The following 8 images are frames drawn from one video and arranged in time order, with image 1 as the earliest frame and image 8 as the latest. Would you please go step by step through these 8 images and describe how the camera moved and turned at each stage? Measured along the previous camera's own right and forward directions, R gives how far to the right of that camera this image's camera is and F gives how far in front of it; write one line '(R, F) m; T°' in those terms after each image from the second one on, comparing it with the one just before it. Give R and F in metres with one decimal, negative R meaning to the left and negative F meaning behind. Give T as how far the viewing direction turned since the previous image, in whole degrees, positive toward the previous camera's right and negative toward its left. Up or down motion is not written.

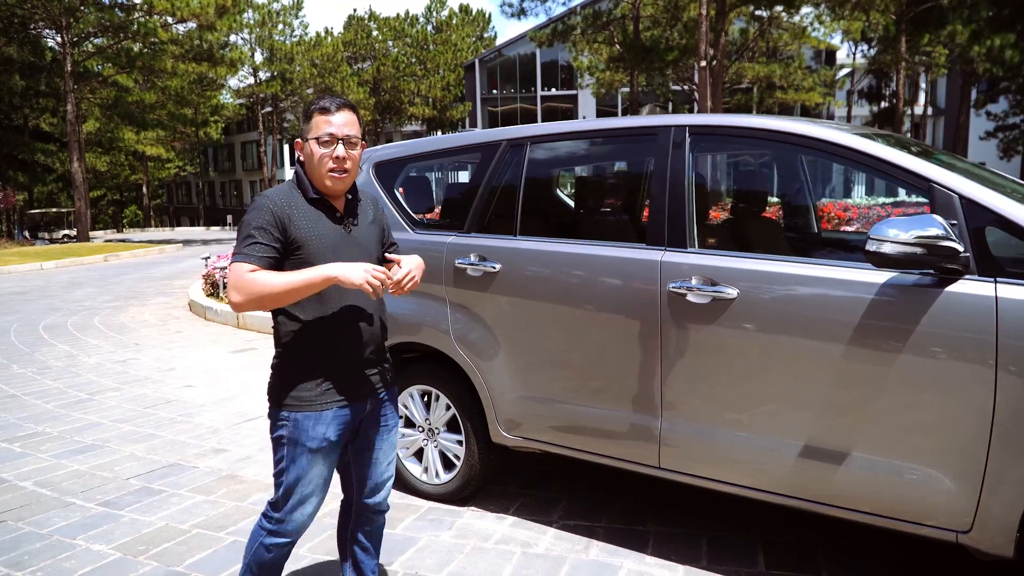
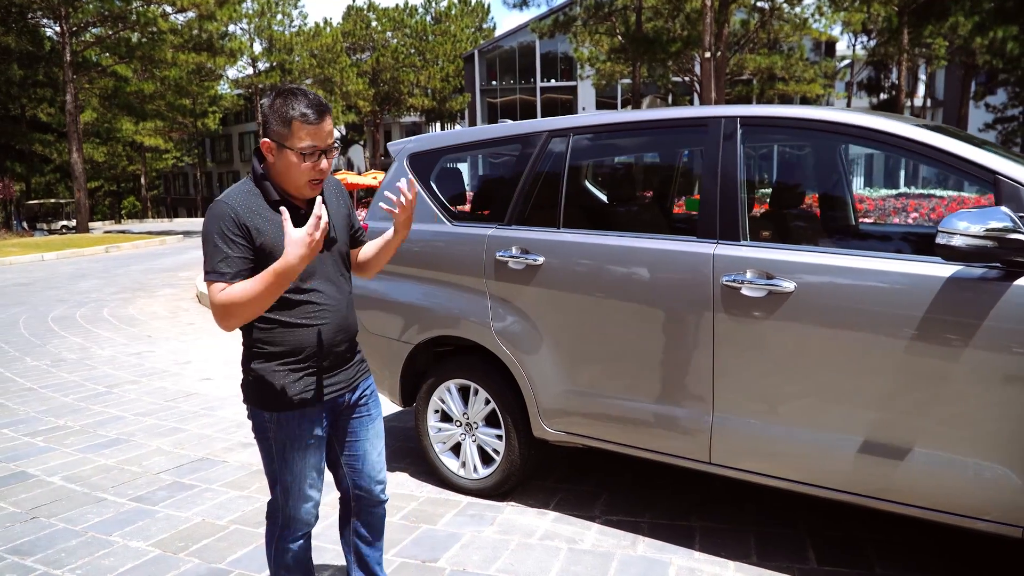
(-0.2, +0.1) m; 0°
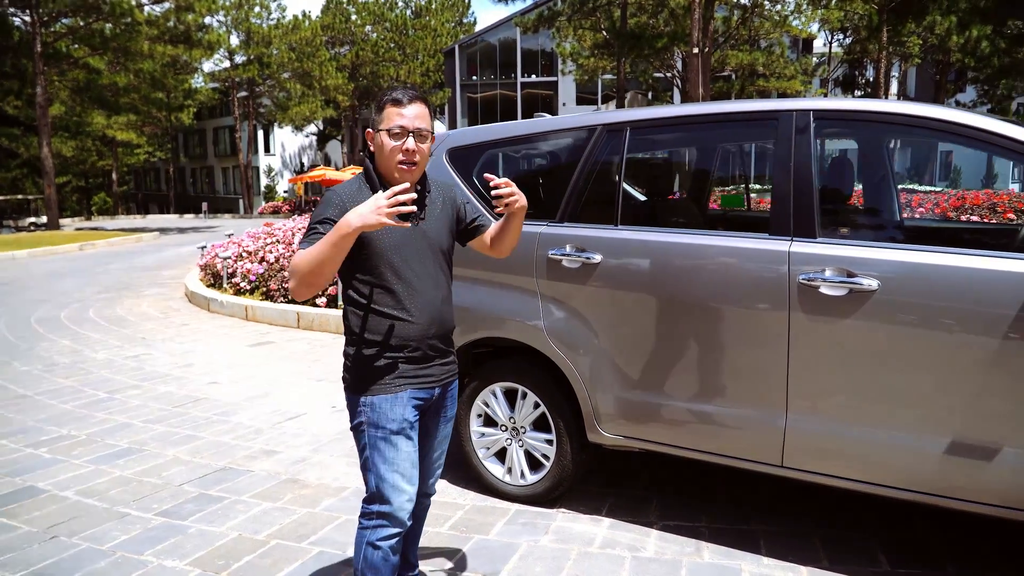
(-0.4, +0.2) m; +2°
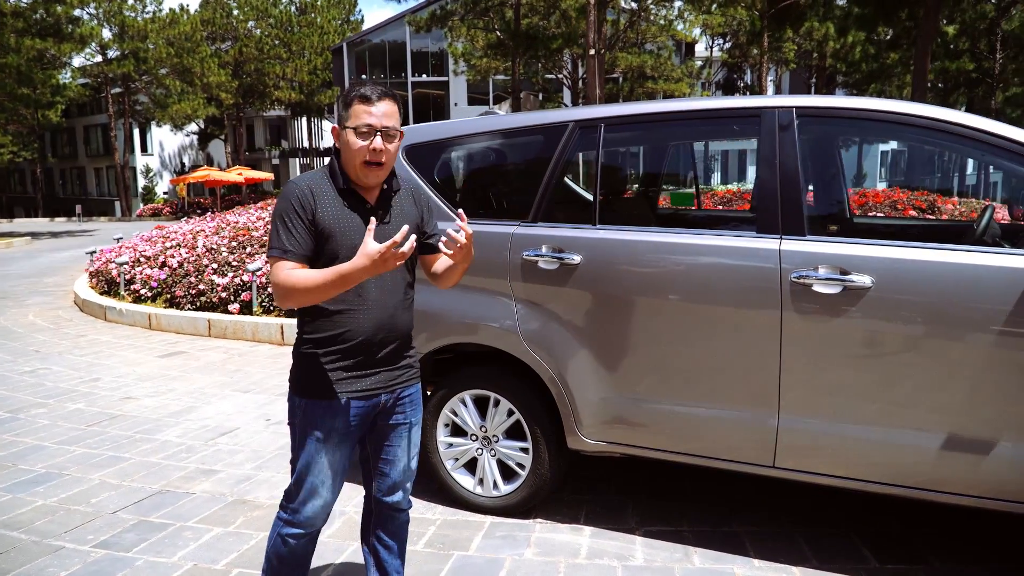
(-0.4, +0.1) m; +8°
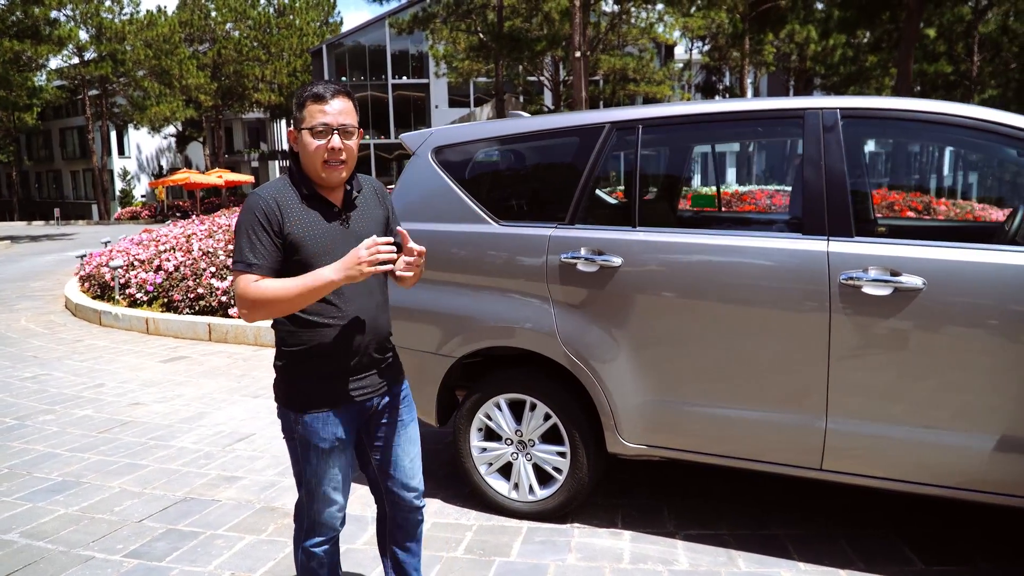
(-0.3, 0.0) m; +1°
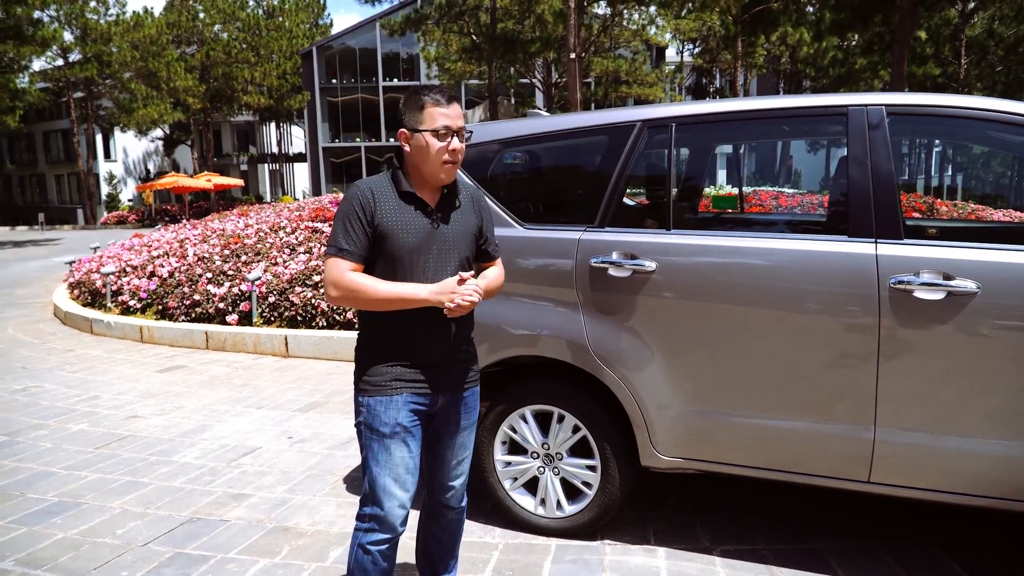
(-0.2, +0.2) m; +1°
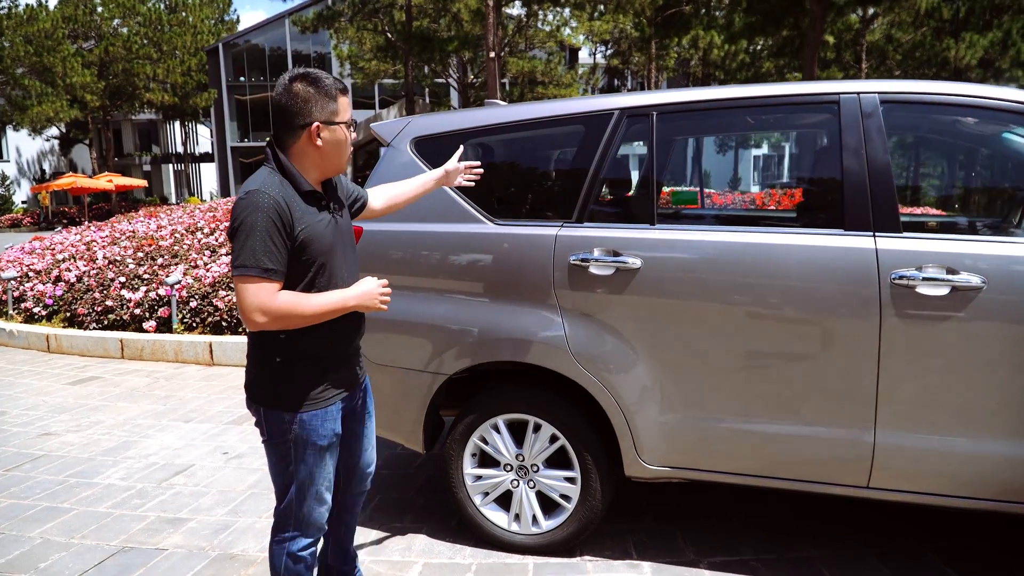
(-0.2, +0.2) m; +6°
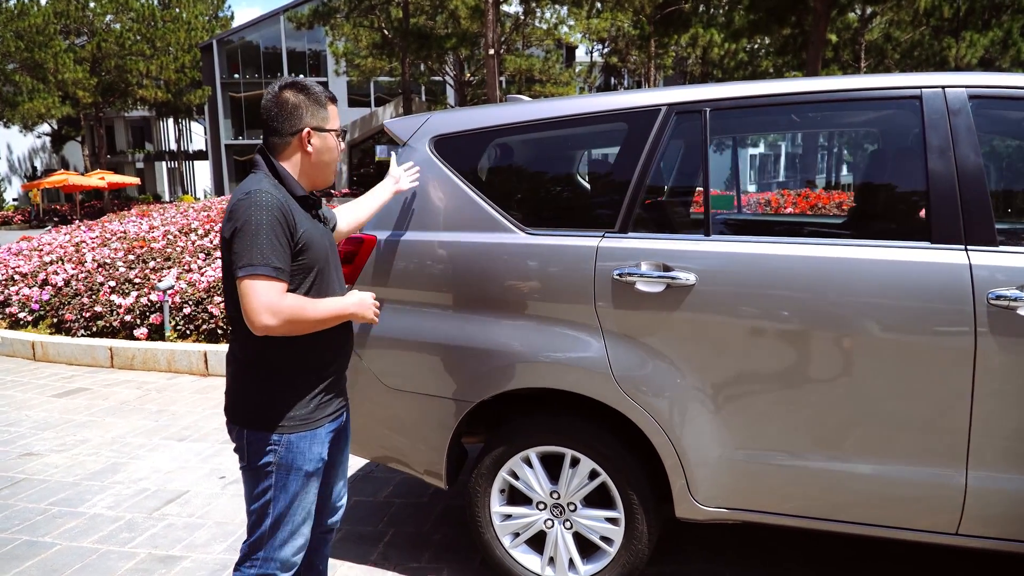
(-0.1, +0.3) m; 0°
